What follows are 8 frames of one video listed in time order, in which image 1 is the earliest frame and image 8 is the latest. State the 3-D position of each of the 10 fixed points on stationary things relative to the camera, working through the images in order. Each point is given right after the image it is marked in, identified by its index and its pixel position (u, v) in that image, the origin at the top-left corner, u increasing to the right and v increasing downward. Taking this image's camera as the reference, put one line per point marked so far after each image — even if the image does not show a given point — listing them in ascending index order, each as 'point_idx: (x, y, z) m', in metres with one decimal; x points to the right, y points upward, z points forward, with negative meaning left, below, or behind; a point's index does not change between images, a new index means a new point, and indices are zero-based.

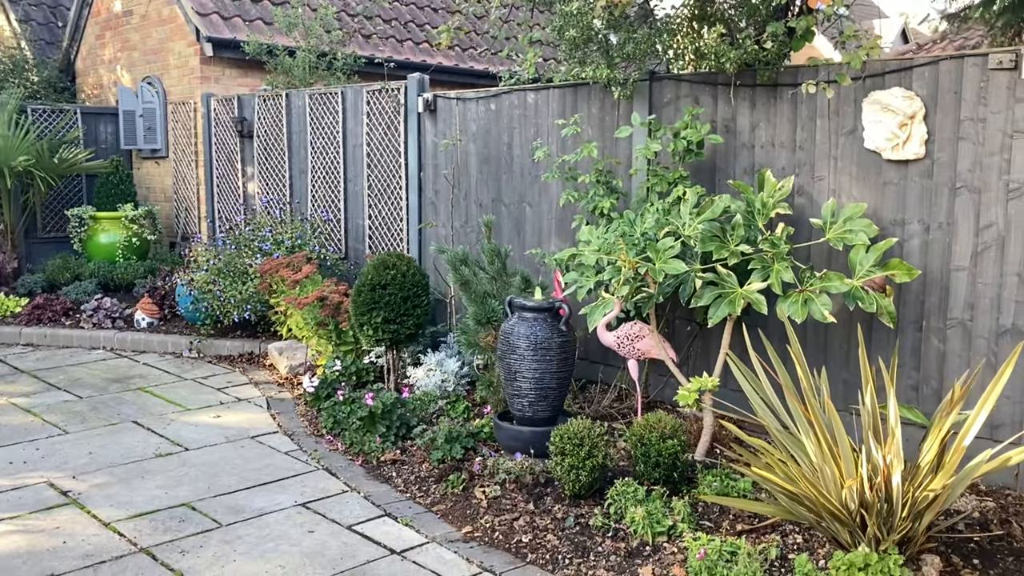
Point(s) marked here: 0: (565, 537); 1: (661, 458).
0: (+0.2, -1.0, +3.7) m
1: (+0.6, -0.7, +4.0) m
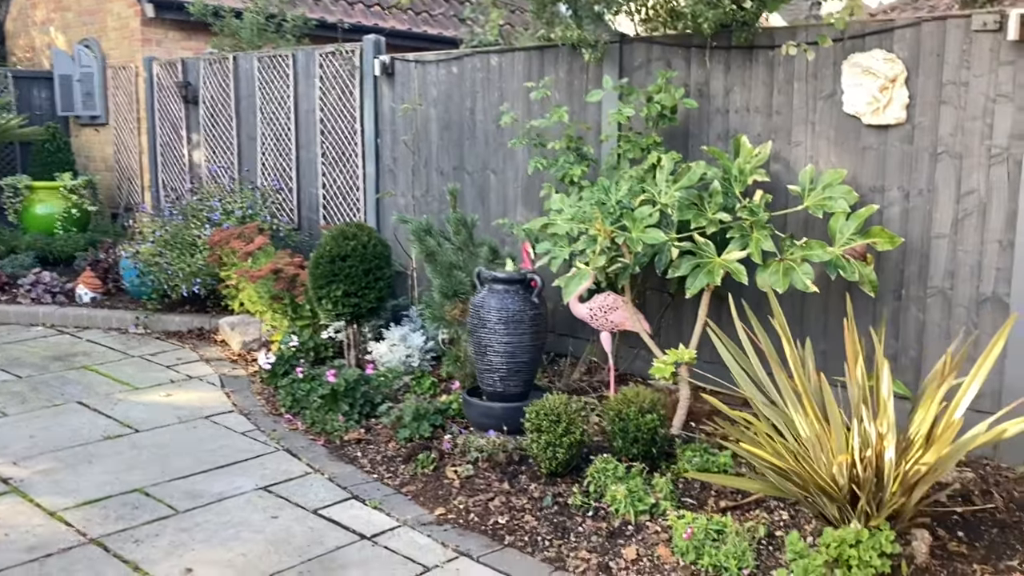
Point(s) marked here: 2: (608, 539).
0: (+0.1, -0.8, +3.5) m
1: (+0.5, -0.6, +3.8) m
2: (+0.3, -0.9, +3.4) m
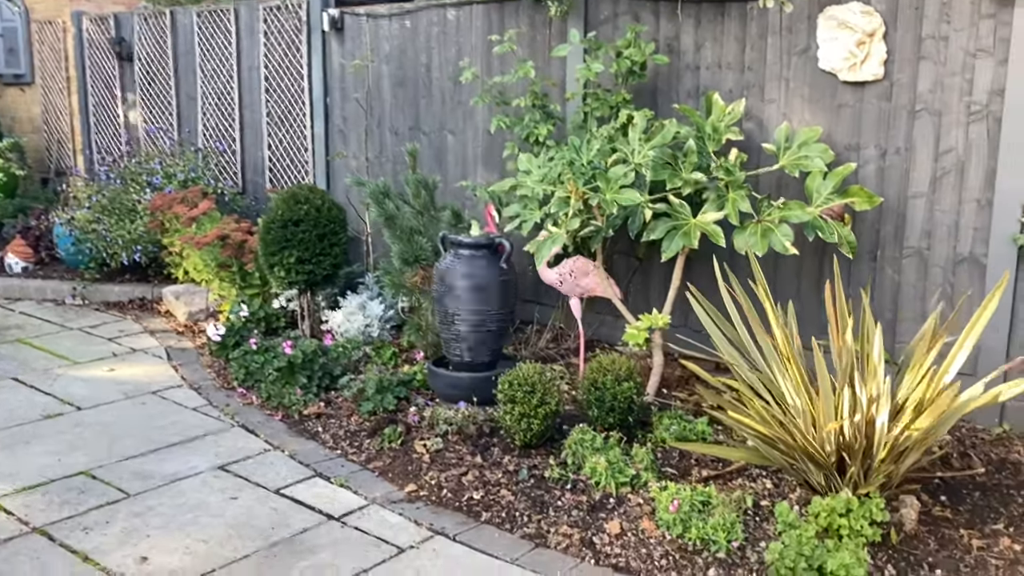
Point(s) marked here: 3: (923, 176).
0: (0.0, -0.7, +3.4) m
1: (+0.4, -0.4, +3.7) m
2: (+0.3, -0.8, +3.2) m
3: (+1.7, +0.5, +4.0) m
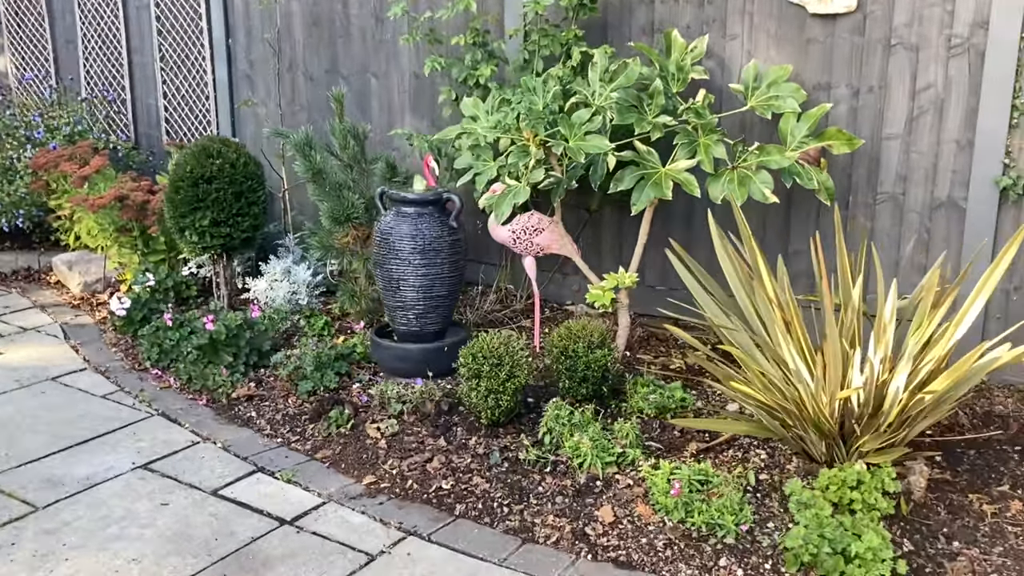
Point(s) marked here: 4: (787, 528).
0: (-0.1, -0.6, +3.0) m
1: (+0.3, -0.3, +3.3) m
2: (+0.2, -0.6, +2.9) m
3: (+1.5, +0.7, +3.7) m
4: (+0.8, -0.7, +2.7) m
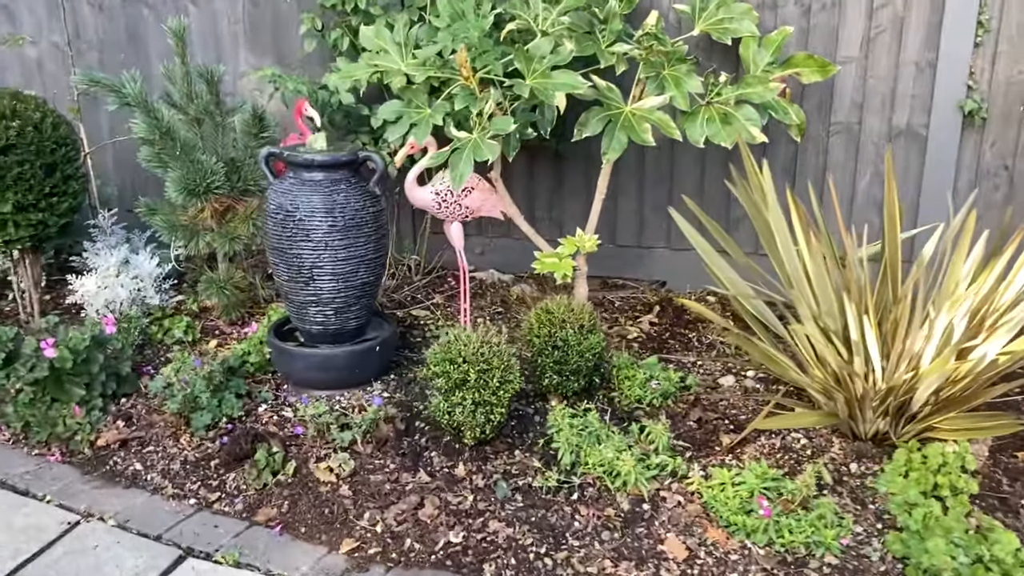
0: (0.0, -0.6, +2.4) m
1: (+0.2, -0.2, +2.7) m
2: (+0.3, -0.6, +2.3) m
3: (+1.2, +0.9, +3.4) m
4: (+0.9, -0.6, +2.3) m
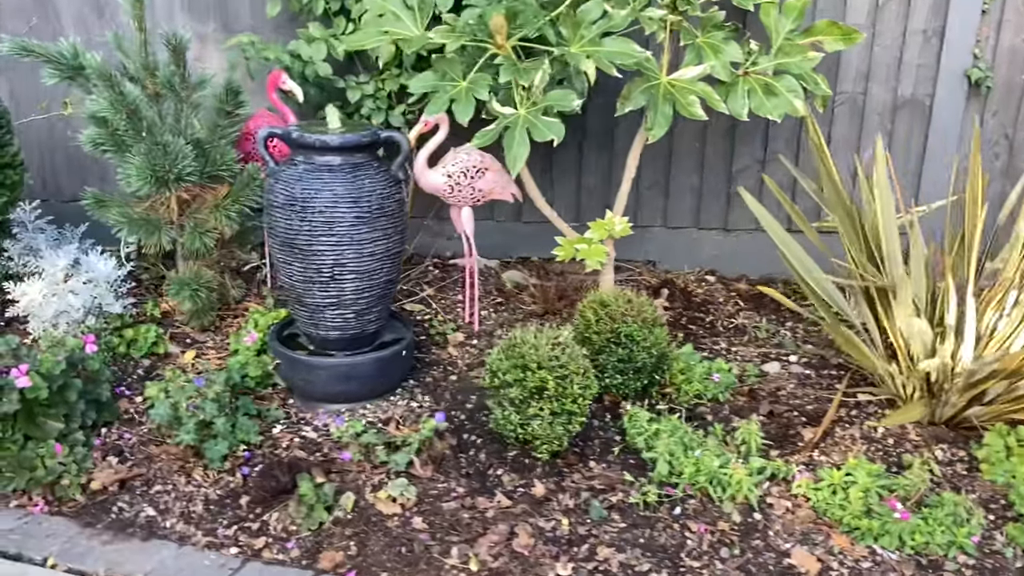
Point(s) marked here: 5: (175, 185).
0: (+0.2, -0.6, +2.1) m
1: (+0.4, -0.2, +2.5) m
2: (+0.5, -0.6, +2.1) m
3: (+1.2, +1.0, +3.3) m
4: (+1.1, -0.5, +2.2) m
5: (-1.0, +0.3, +2.9) m
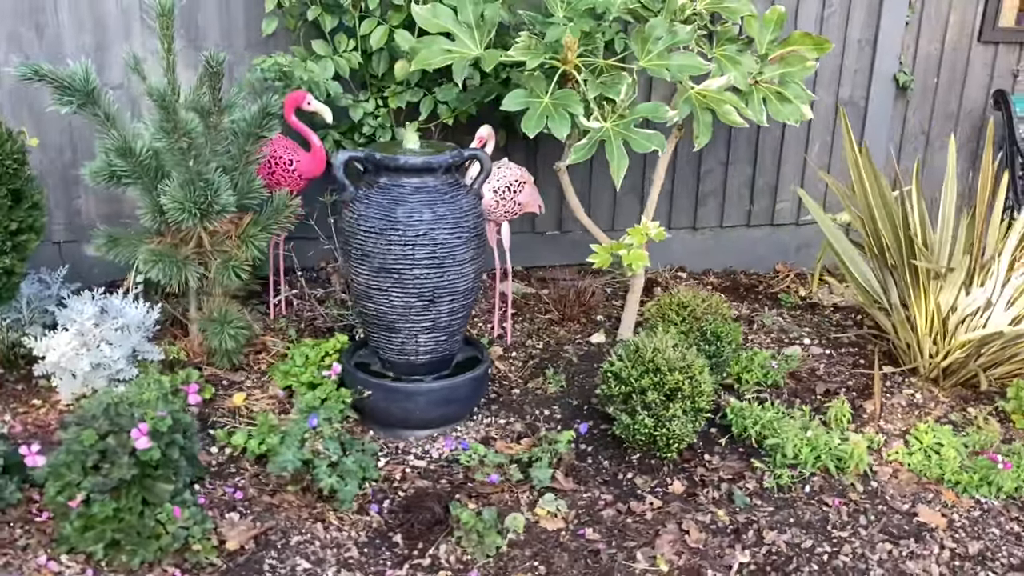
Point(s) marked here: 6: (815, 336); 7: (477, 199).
0: (+0.6, -0.6, +2.3) m
1: (+0.6, -0.2, +2.7) m
2: (+0.9, -0.5, +2.3) m
3: (+1.1, +1.0, +3.6) m
4: (+1.4, -0.5, +2.6) m
5: (-0.8, +0.2, +2.7) m
6: (+1.0, -0.2, +3.3) m
7: (-0.1, +0.2, +2.6) m
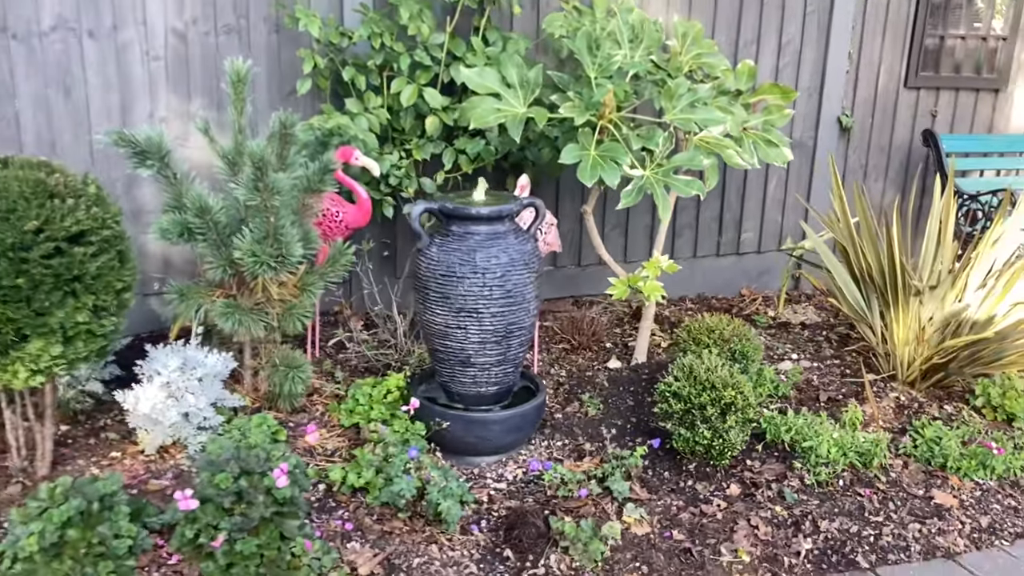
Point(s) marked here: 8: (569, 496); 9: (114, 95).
0: (+0.9, -0.6, +2.6) m
1: (+0.8, -0.3, +3.0) m
2: (+1.1, -0.6, +2.7) m
3: (+1.1, +0.9, +4.1) m
4: (+1.6, -0.5, +3.0) m
5: (-0.7, +0.1, +2.8) m
6: (+1.1, -0.2, +3.7) m
7: (+0.1, +0.1, +2.8) m
8: (+0.1, -0.6, +2.6) m
9: (-1.3, +0.7, +3.3) m
